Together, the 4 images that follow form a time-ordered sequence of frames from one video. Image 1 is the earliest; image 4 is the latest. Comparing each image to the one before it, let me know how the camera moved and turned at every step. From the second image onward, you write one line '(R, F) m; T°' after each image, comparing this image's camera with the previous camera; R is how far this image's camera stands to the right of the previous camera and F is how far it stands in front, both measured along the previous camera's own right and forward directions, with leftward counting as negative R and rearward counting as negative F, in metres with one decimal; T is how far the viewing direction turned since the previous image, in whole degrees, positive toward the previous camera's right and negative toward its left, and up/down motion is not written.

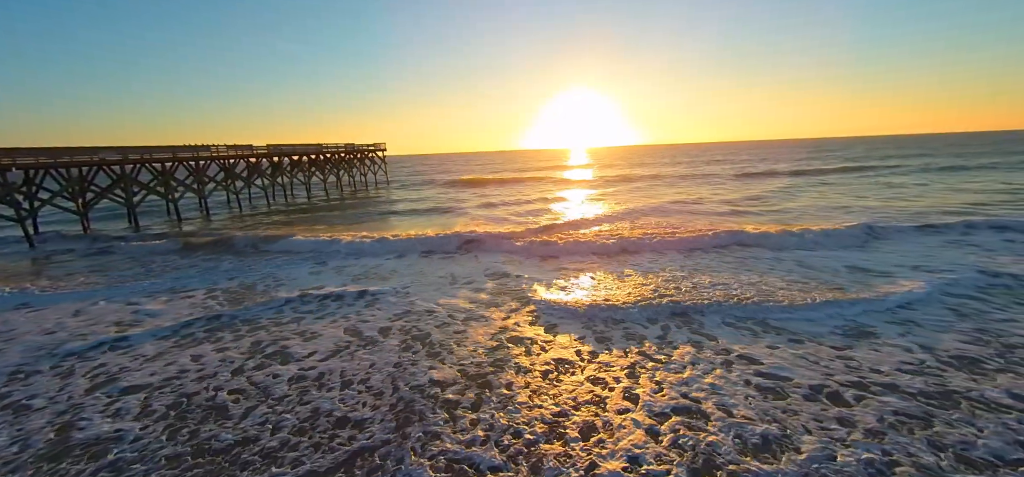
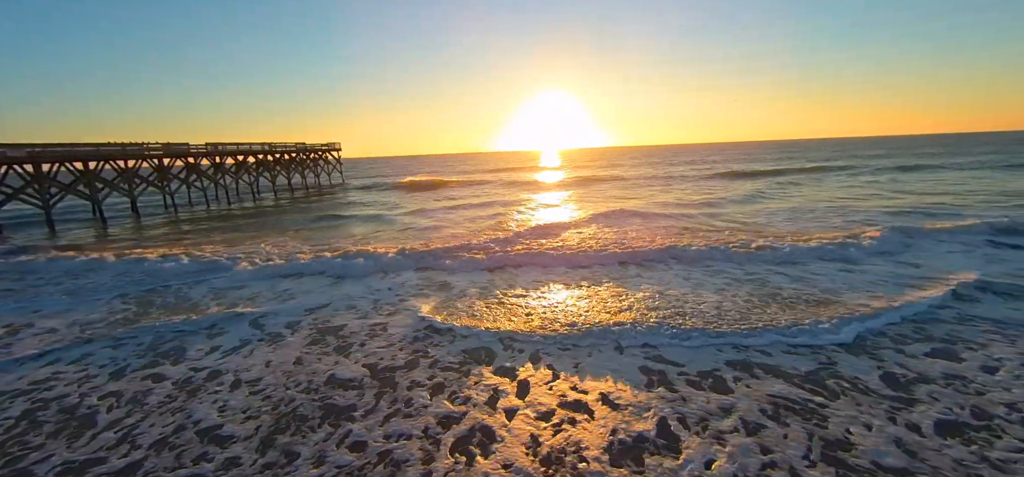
(+1.1, +0.3) m; +2°
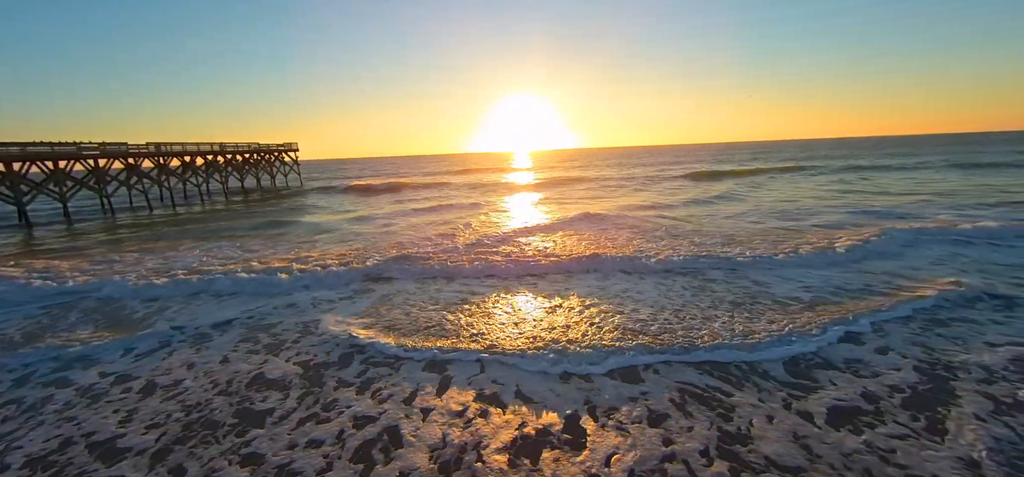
(+0.7, +0.1) m; +3°
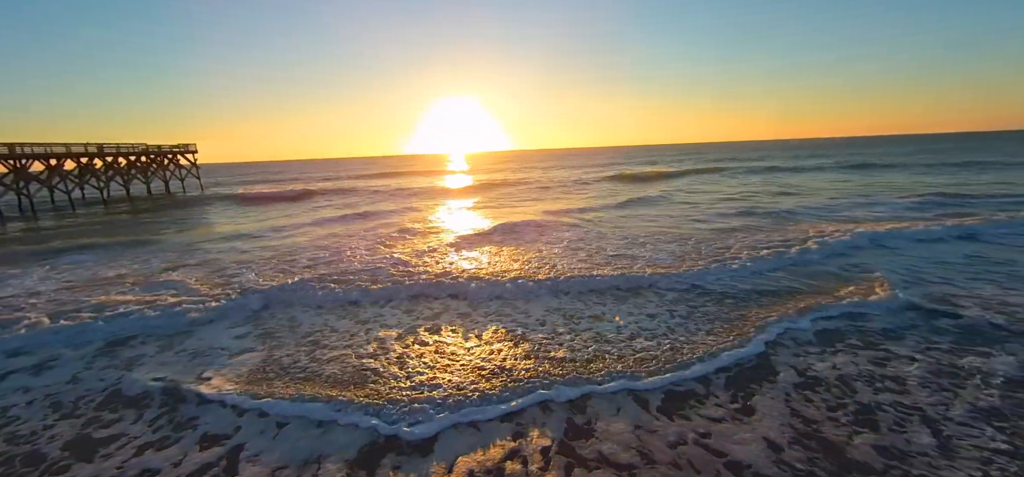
(+0.9, 0.0) m; +7°
